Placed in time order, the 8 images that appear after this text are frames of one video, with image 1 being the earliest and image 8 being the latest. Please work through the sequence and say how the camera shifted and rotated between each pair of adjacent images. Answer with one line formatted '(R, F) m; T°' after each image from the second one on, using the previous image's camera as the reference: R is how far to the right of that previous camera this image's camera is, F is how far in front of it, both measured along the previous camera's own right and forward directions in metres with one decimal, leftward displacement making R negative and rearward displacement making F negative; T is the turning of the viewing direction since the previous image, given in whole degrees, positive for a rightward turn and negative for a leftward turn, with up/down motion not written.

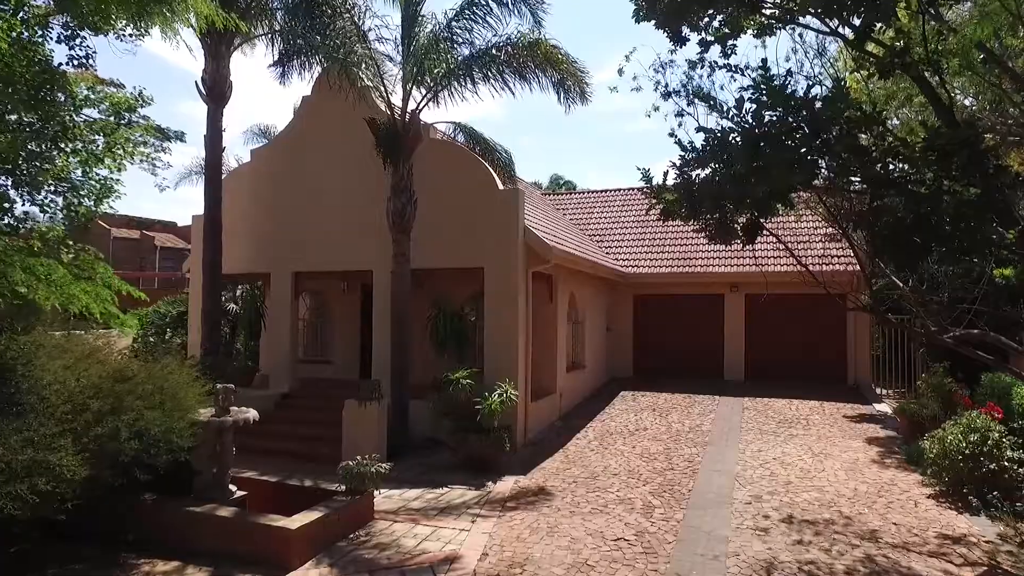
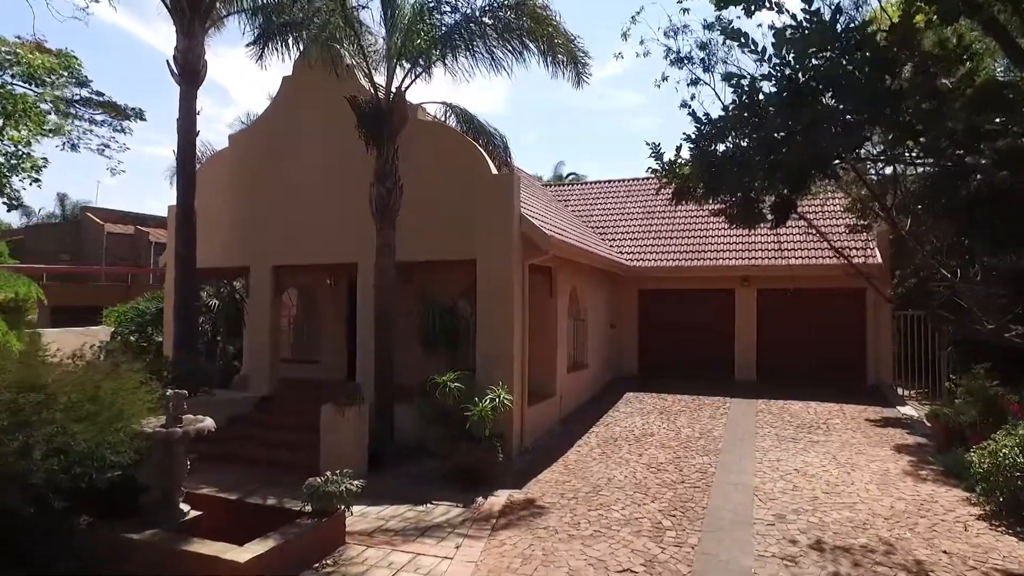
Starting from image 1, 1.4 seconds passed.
(+0.1, +0.9) m; 0°
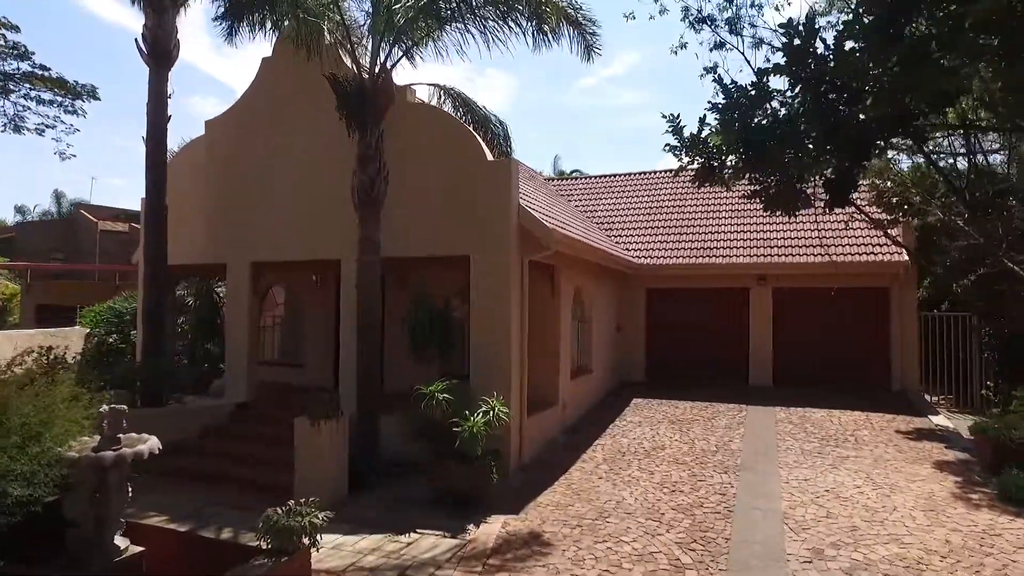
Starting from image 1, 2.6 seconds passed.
(+0.1, +1.0) m; 0°
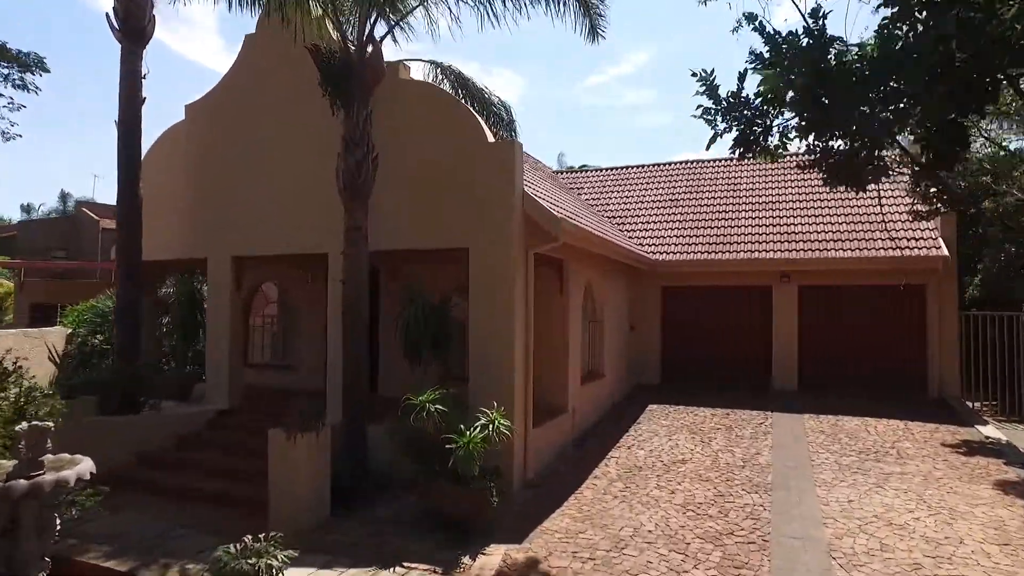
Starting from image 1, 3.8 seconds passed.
(+0.1, +1.0) m; -1°
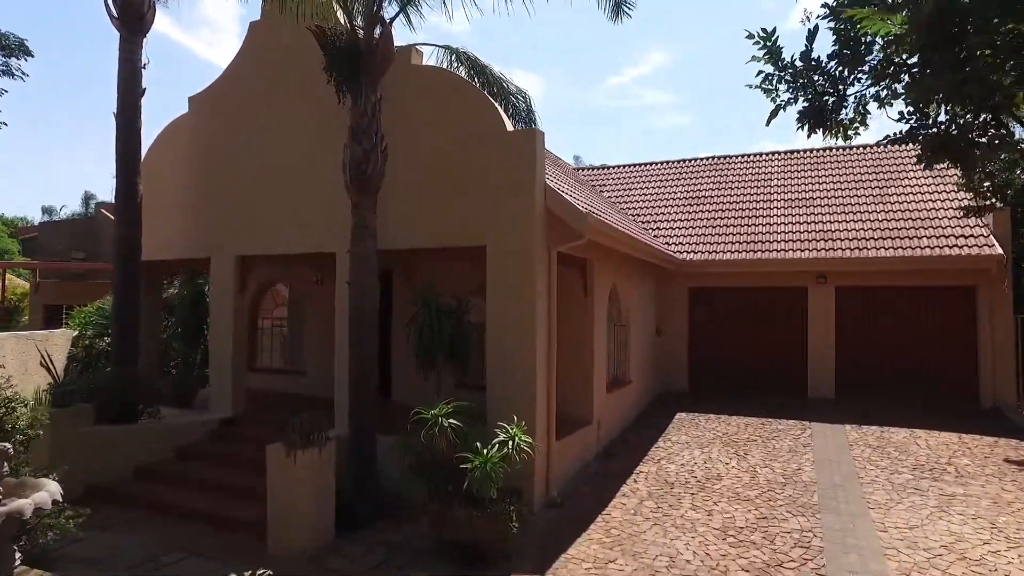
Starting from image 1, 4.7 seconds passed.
(0.0, +0.7) m; -2°
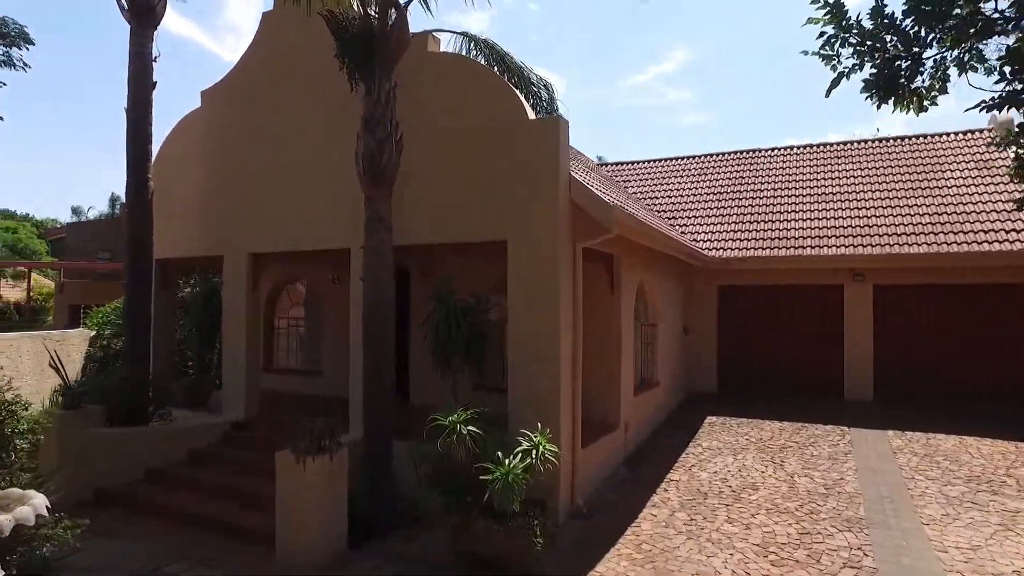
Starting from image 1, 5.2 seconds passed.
(0.0, +0.4) m; -2°
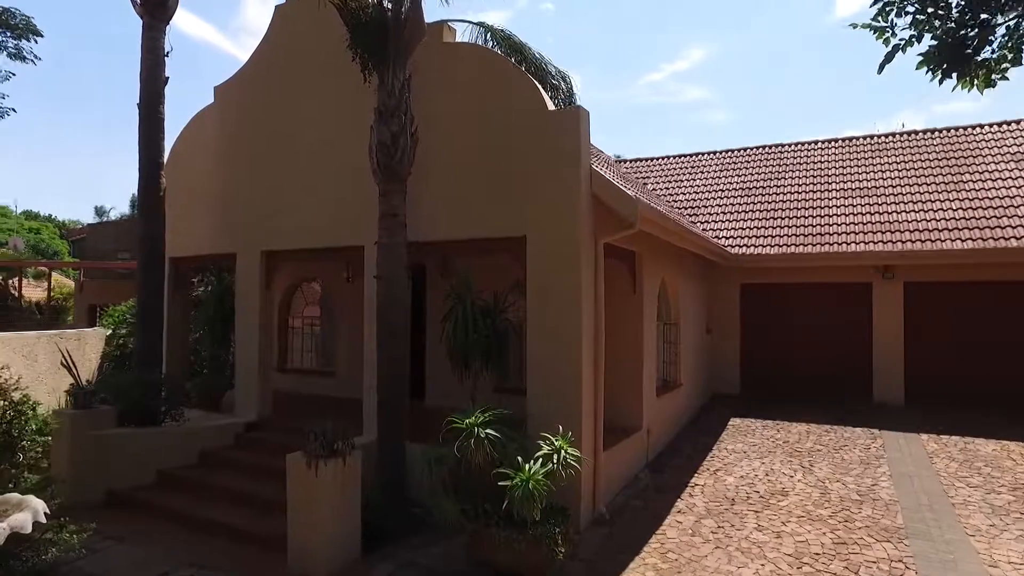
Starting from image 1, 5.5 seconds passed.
(0.0, +0.3) m; -1°
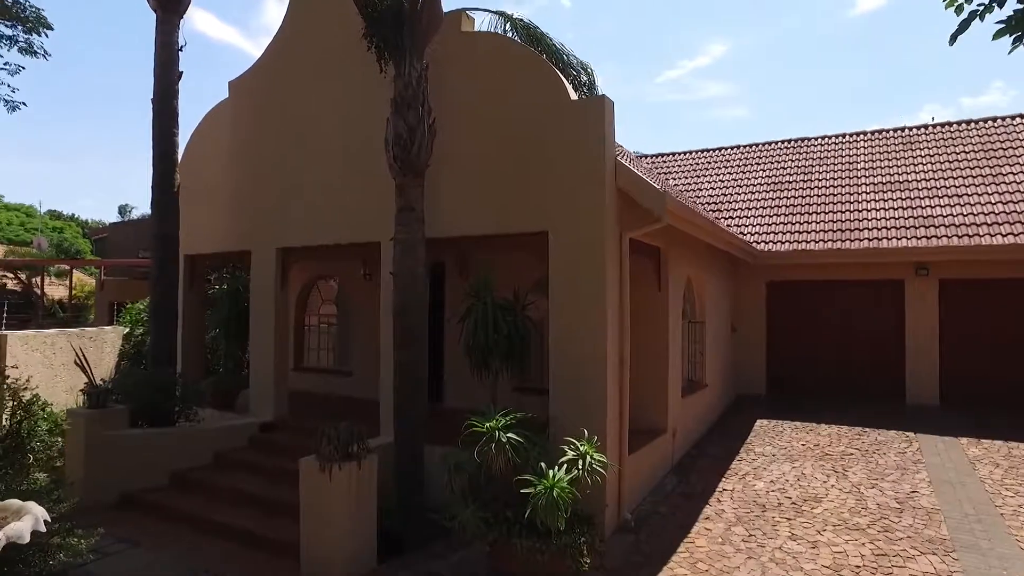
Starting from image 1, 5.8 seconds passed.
(0.0, +0.3) m; -1°
